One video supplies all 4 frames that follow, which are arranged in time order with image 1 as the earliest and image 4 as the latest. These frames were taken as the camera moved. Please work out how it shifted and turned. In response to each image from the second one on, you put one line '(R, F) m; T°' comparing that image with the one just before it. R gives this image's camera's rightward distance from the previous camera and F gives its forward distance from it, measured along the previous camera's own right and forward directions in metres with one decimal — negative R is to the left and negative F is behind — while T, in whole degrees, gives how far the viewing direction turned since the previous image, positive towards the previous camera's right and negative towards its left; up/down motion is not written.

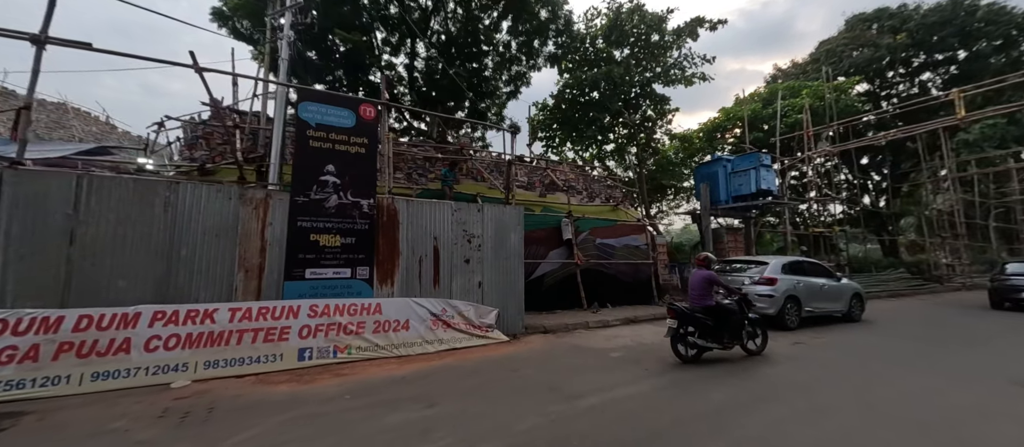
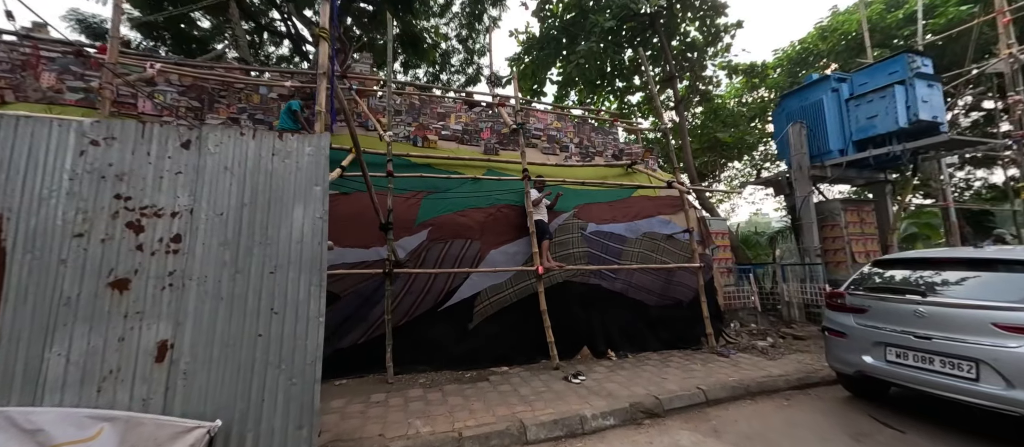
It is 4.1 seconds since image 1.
(+2.0, +4.6) m; -8°
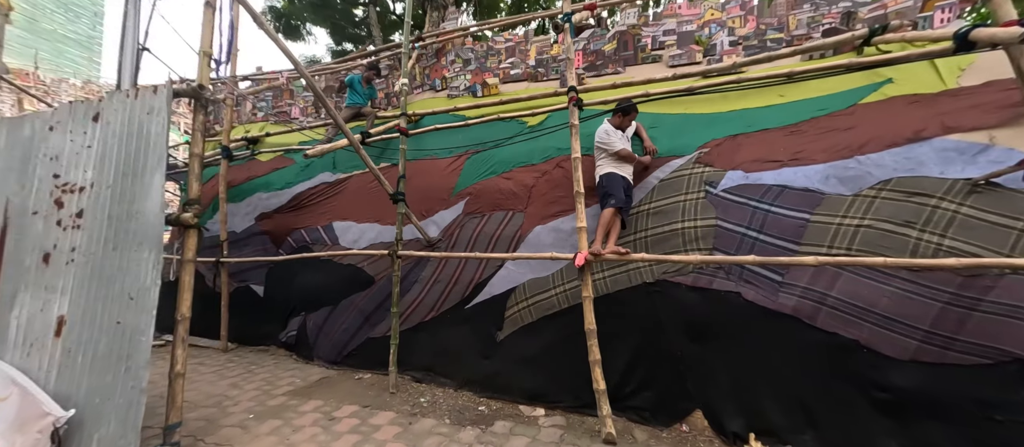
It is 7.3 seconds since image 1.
(+1.4, +2.2) m; -36°
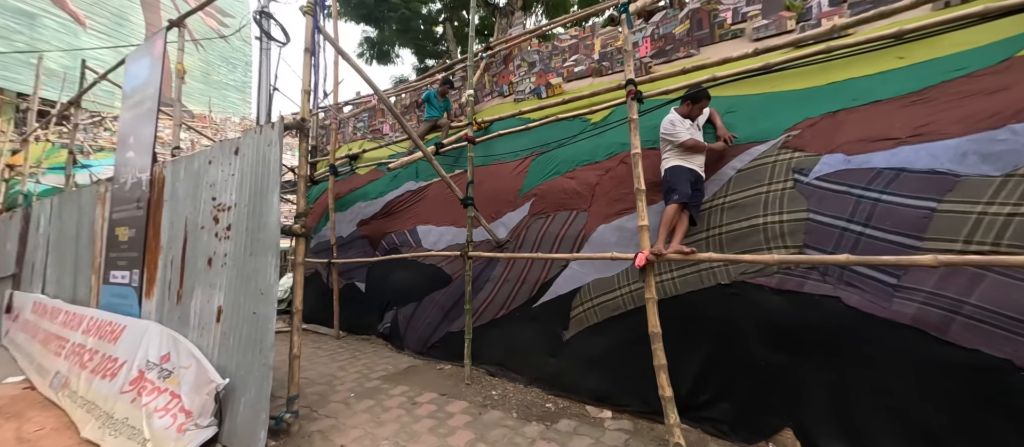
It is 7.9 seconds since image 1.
(+0.2, 0.0) m; -13°
